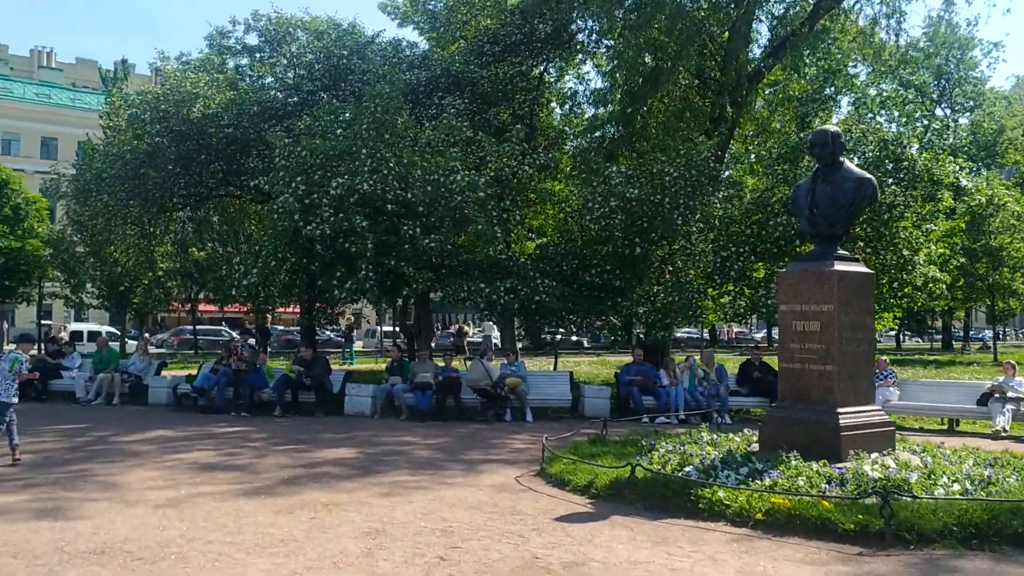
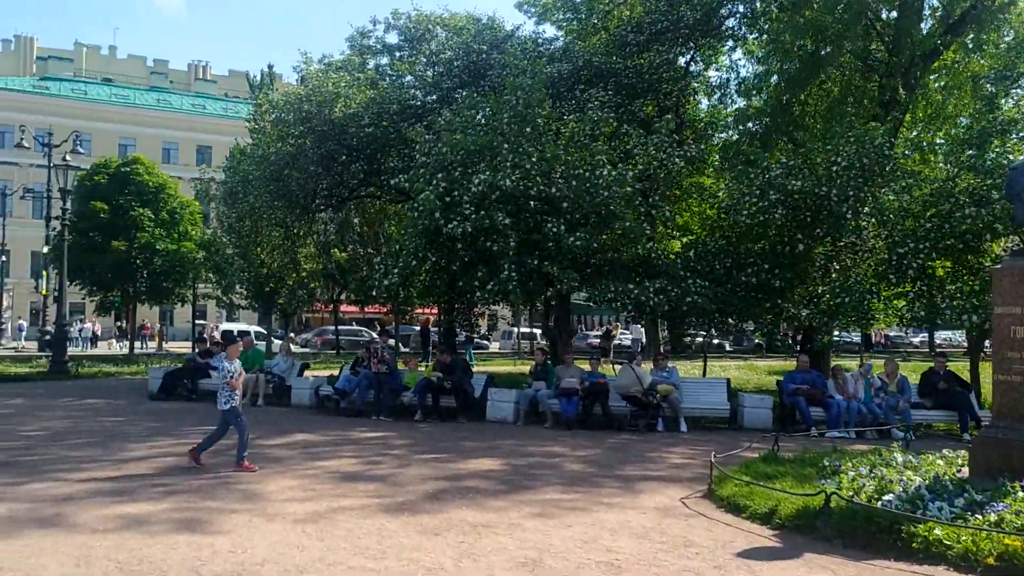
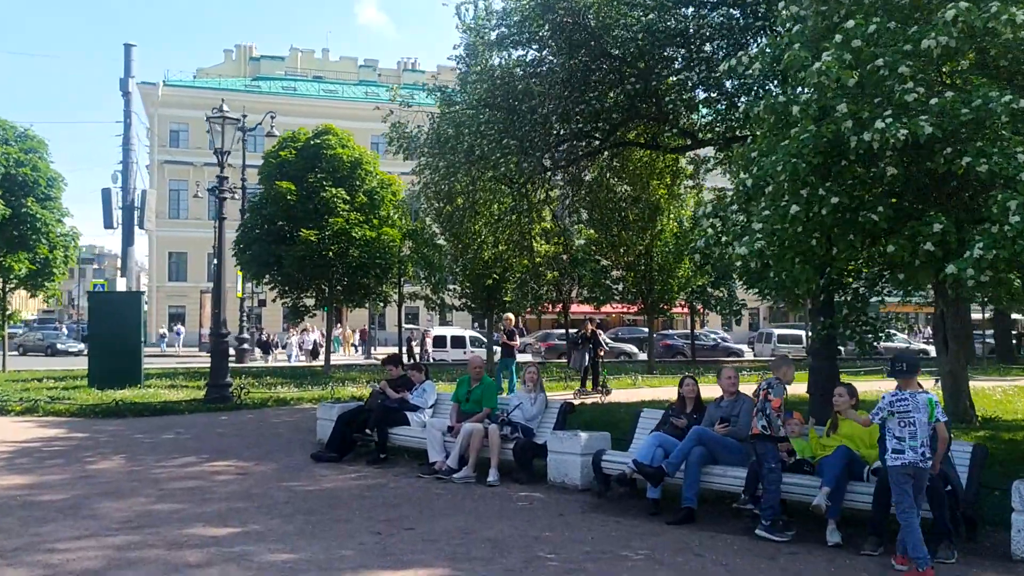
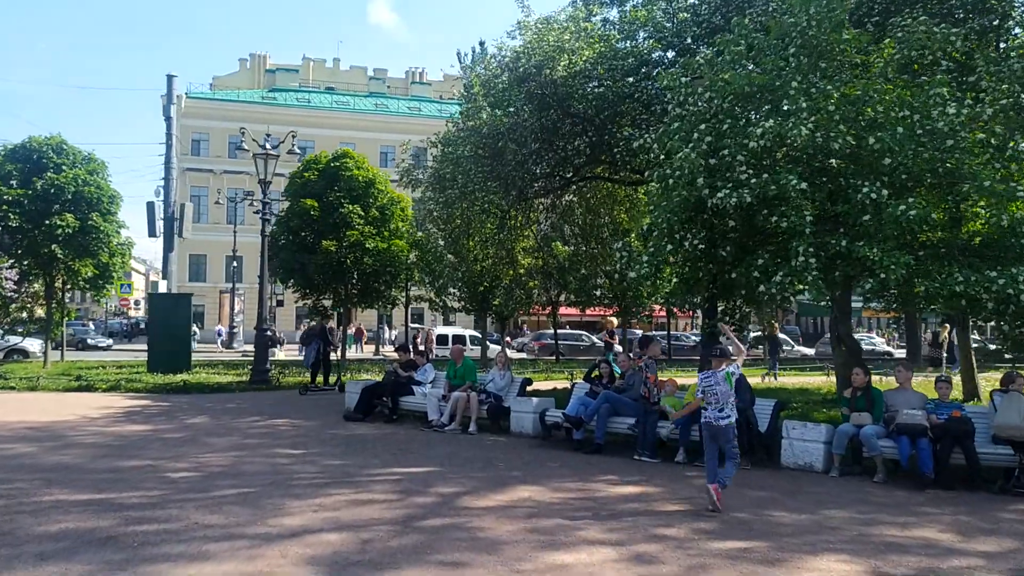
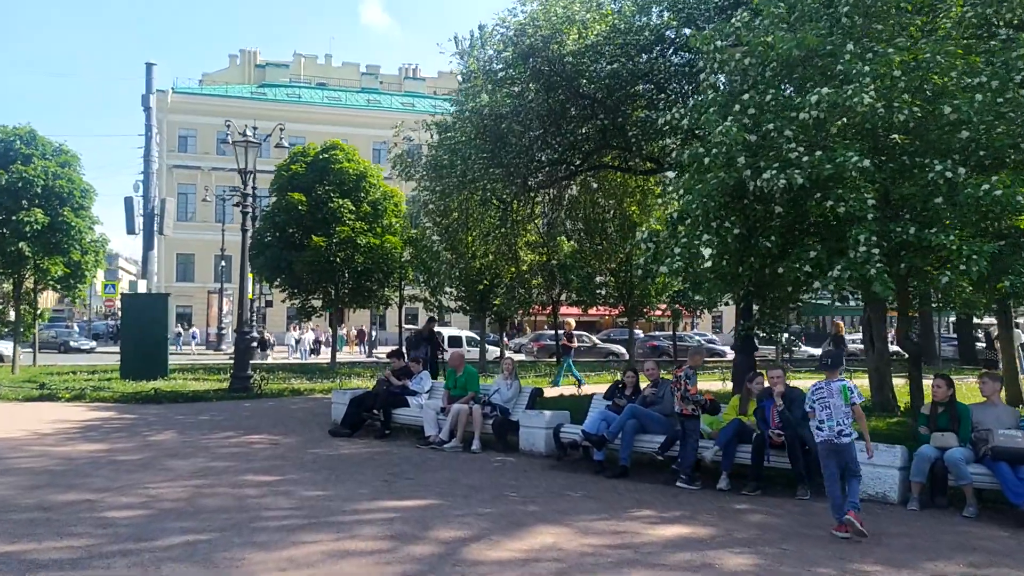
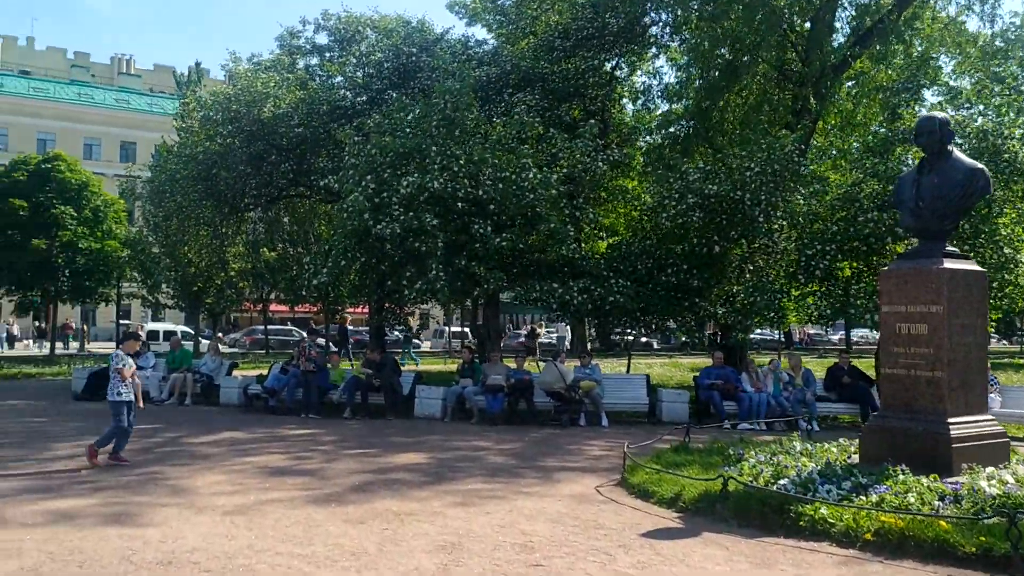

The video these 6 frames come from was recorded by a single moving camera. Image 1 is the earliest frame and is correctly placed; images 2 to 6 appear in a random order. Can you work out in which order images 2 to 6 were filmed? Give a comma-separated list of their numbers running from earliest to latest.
6, 2, 4, 5, 3
